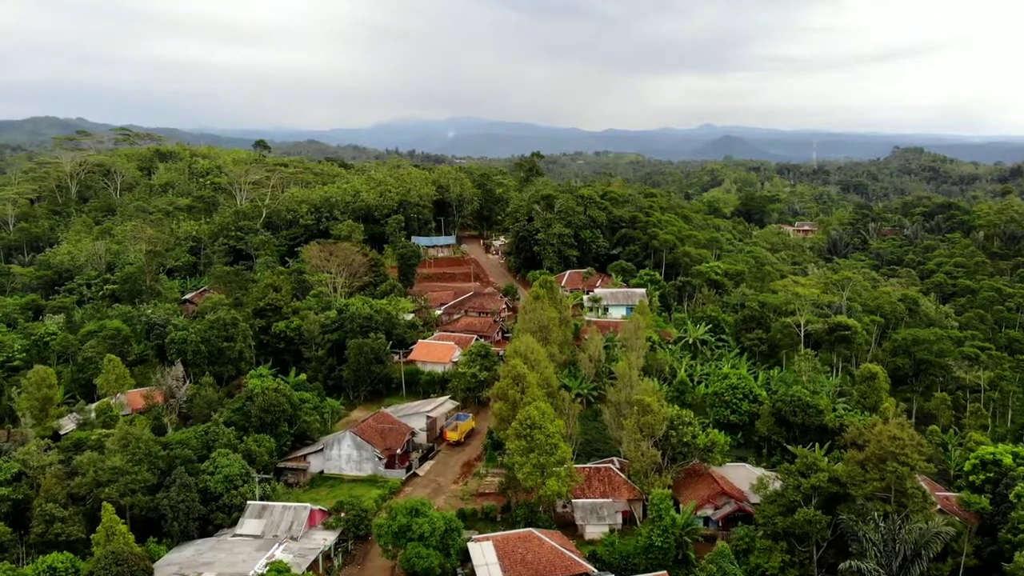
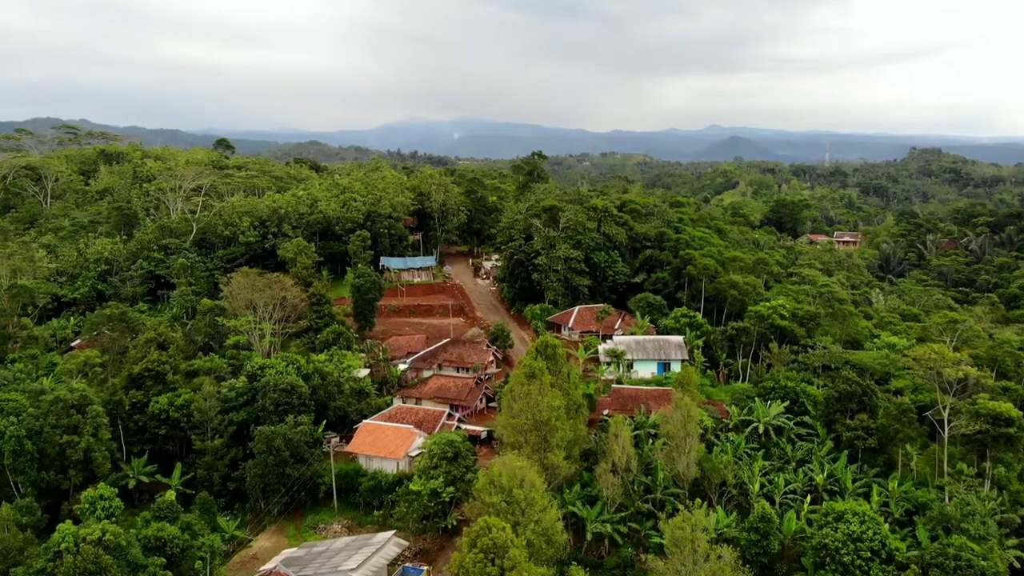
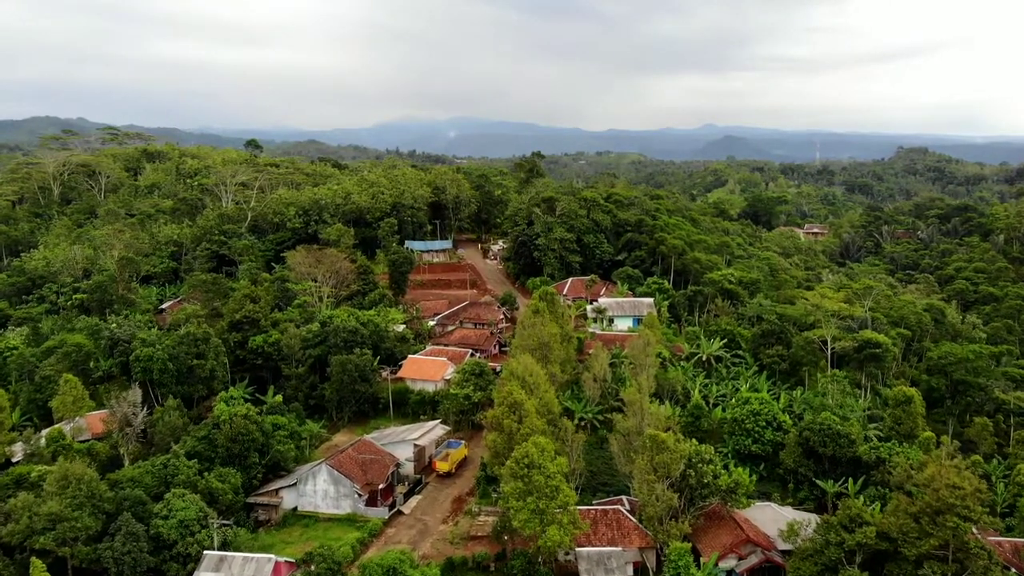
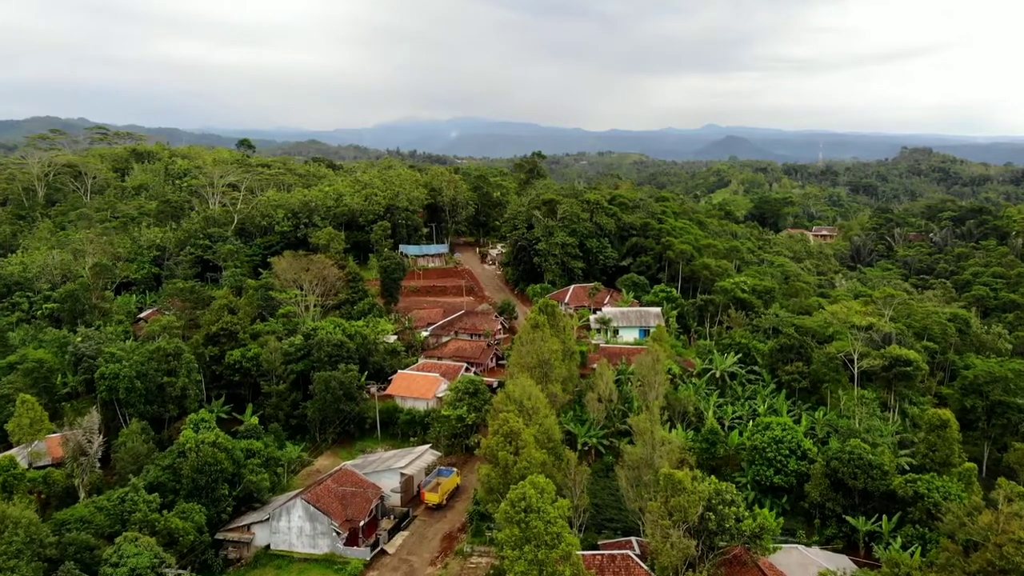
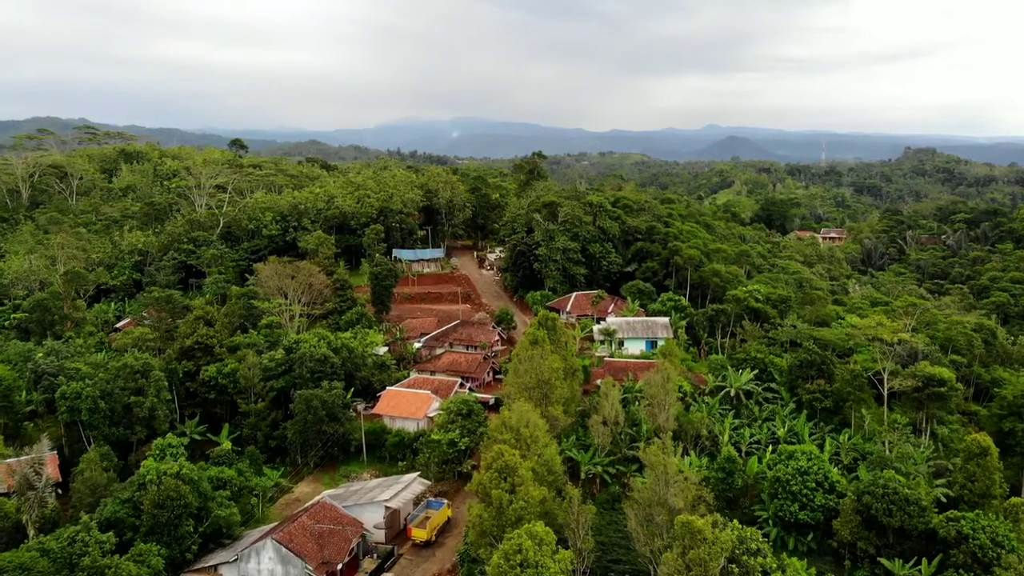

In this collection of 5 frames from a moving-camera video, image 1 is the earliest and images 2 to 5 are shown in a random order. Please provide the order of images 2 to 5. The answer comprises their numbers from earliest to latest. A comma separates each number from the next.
3, 4, 5, 2
